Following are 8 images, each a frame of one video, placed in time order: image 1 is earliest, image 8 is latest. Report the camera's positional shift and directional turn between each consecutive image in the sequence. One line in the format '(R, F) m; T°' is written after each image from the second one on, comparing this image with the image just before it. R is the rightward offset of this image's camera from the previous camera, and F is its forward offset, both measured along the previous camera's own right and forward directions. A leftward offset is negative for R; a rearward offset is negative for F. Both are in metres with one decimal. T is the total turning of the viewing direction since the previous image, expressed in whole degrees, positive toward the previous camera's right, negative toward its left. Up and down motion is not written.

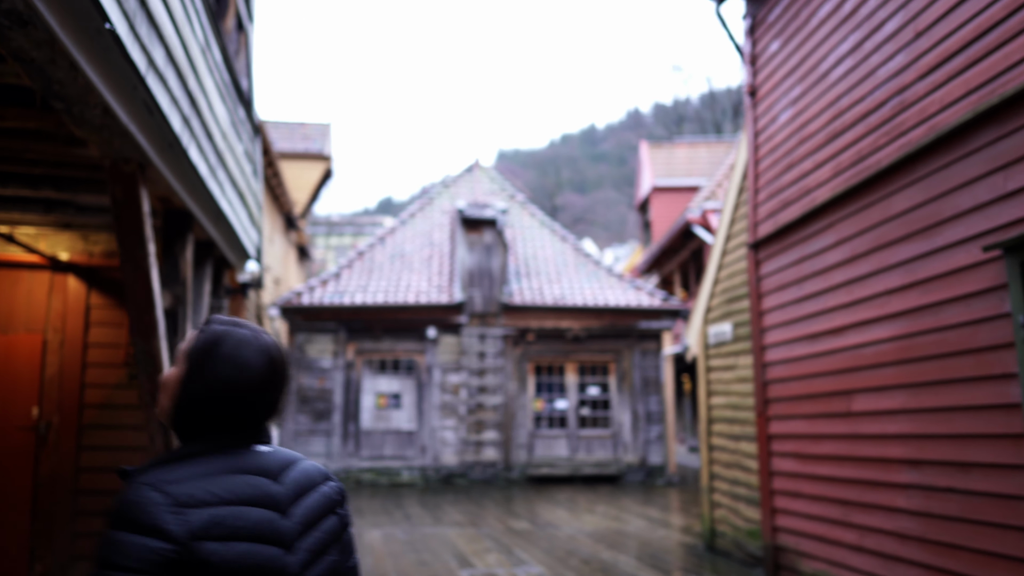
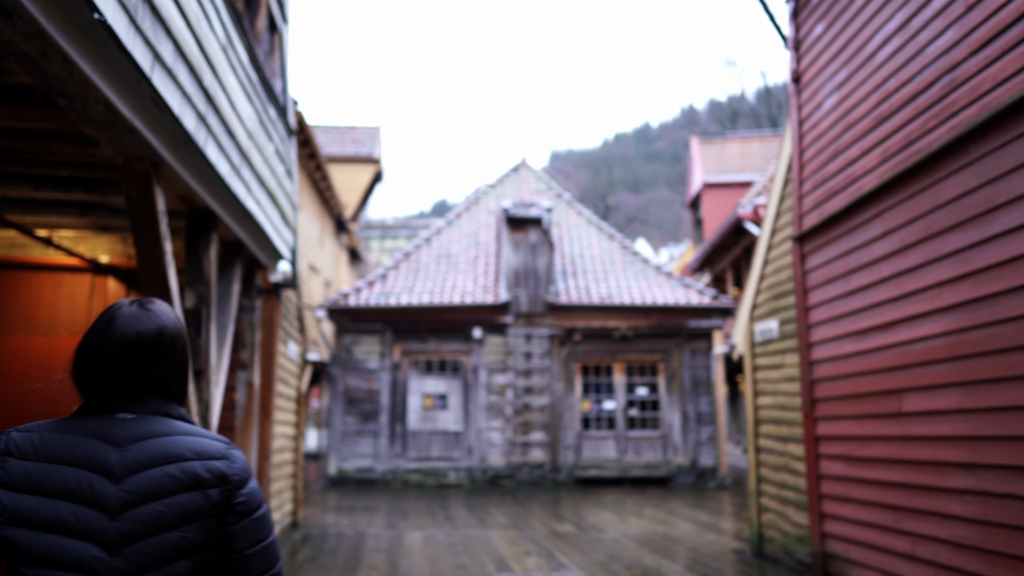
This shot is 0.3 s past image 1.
(+0.2, +0.1) m; -4°
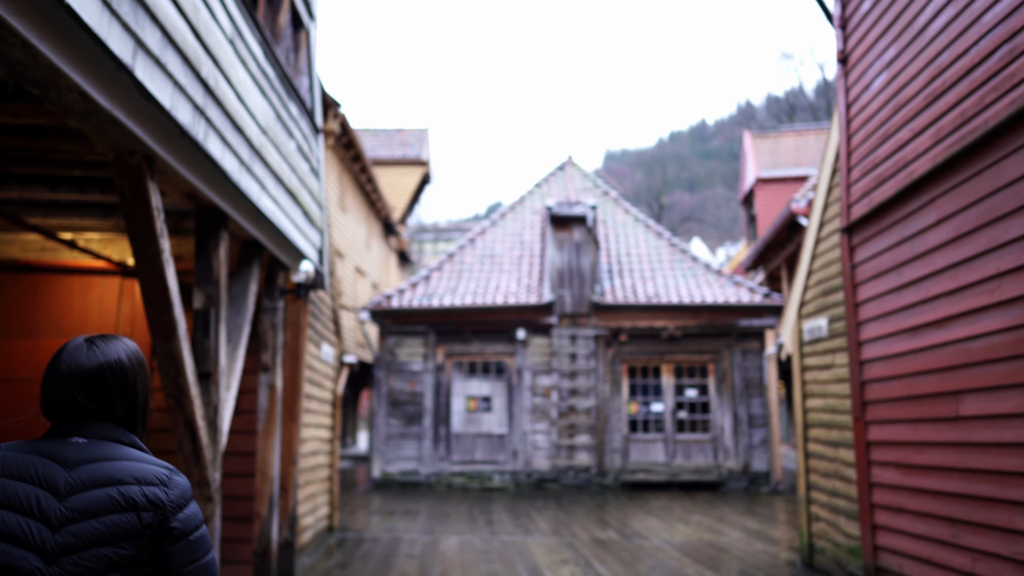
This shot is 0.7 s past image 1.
(+0.2, +0.2) m; -4°
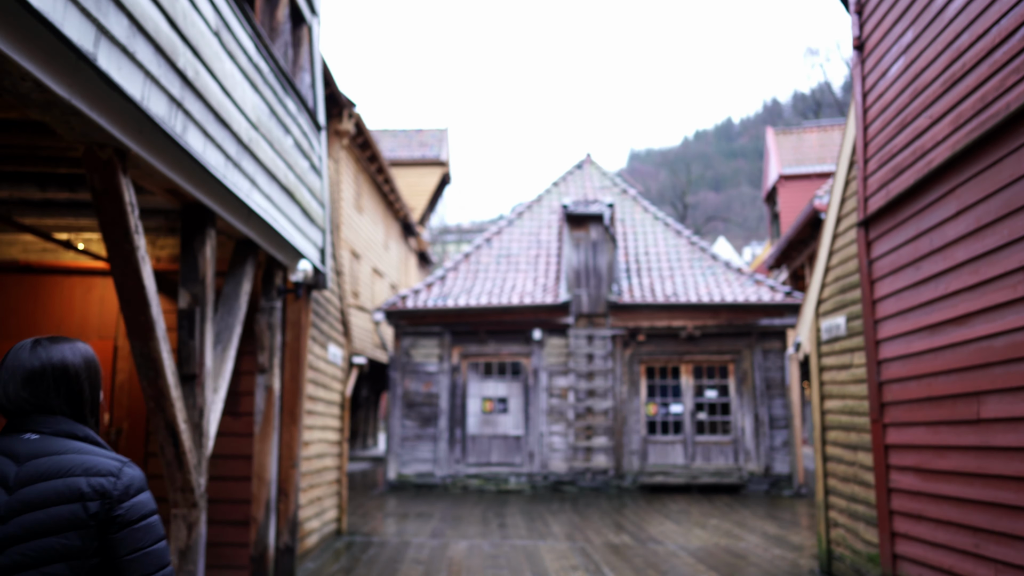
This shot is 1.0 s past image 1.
(+0.2, +0.2) m; -2°
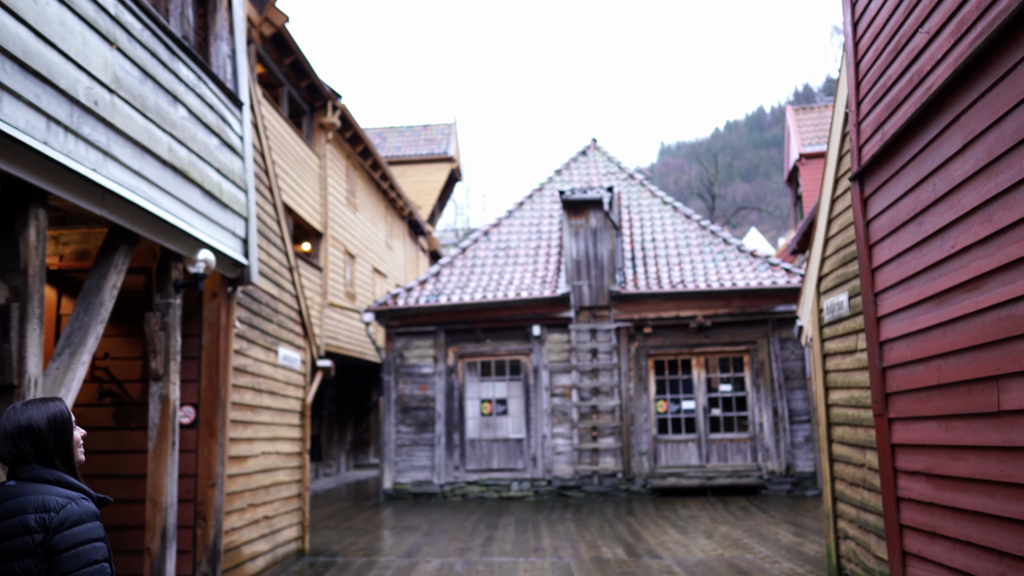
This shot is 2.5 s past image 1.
(+0.6, +0.8) m; -3°
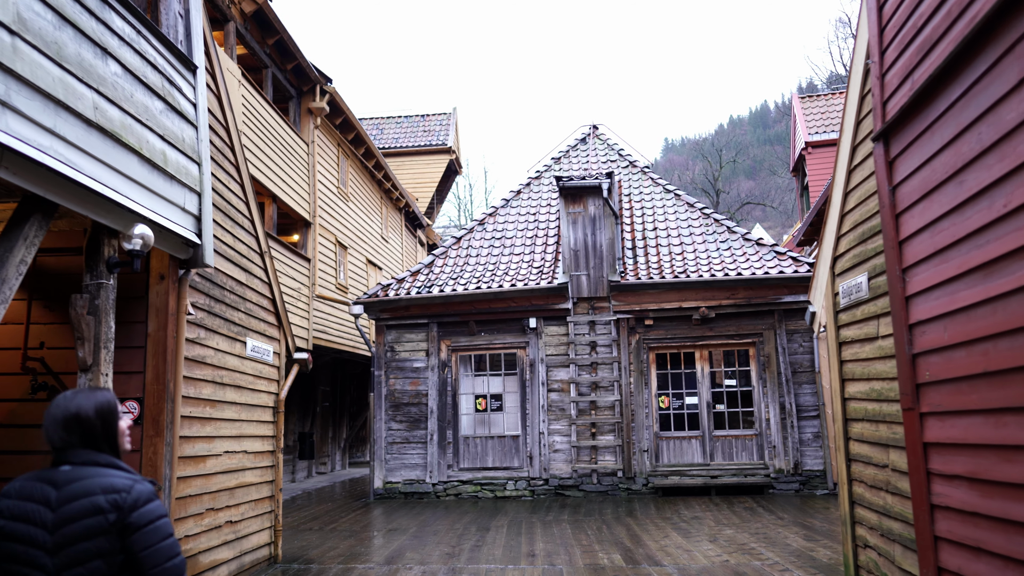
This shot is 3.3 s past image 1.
(+0.2, +0.6) m; 0°
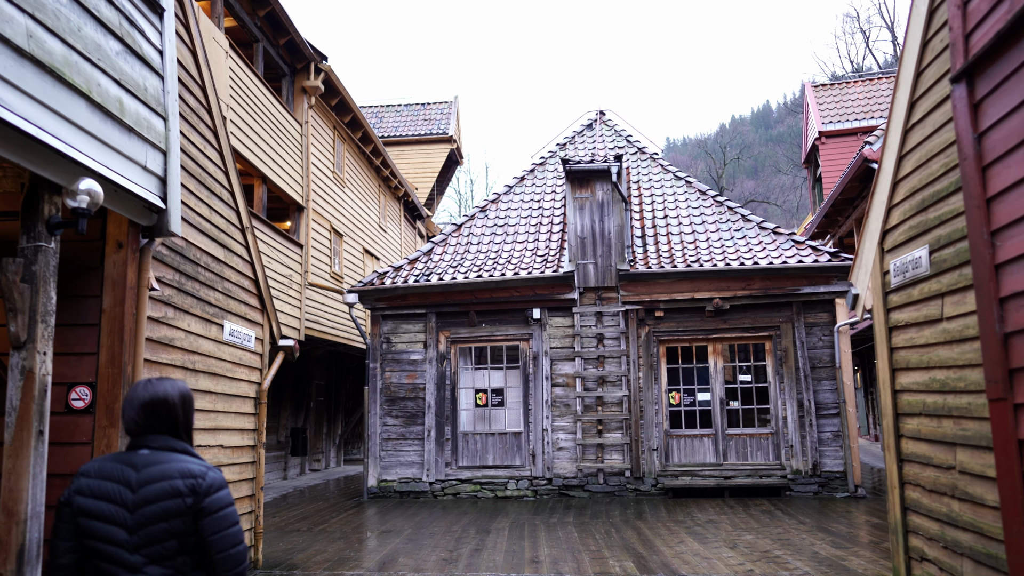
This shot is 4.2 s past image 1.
(0.0, +0.6) m; 0°
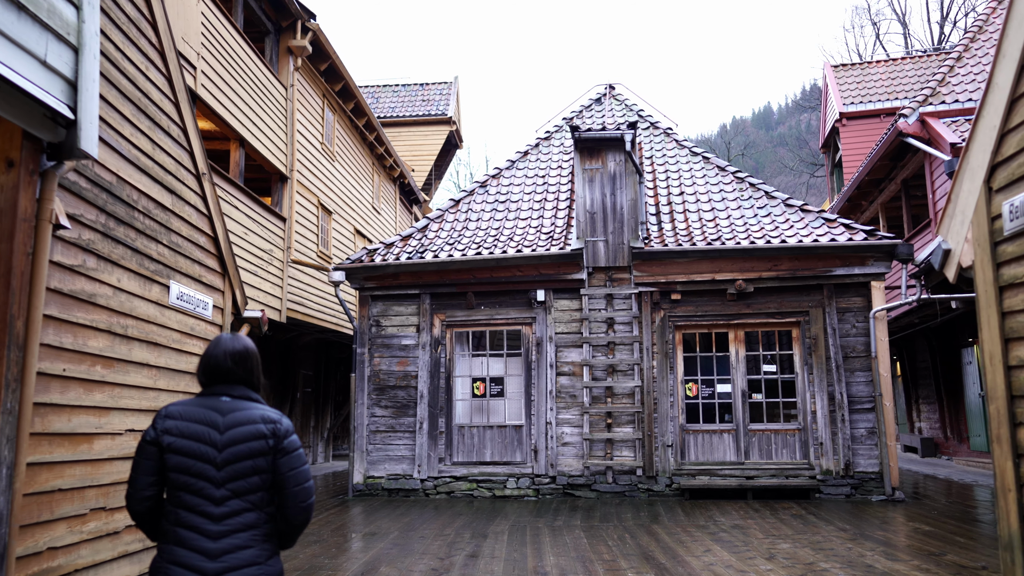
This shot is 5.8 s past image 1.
(0.0, +1.0) m; 0°
